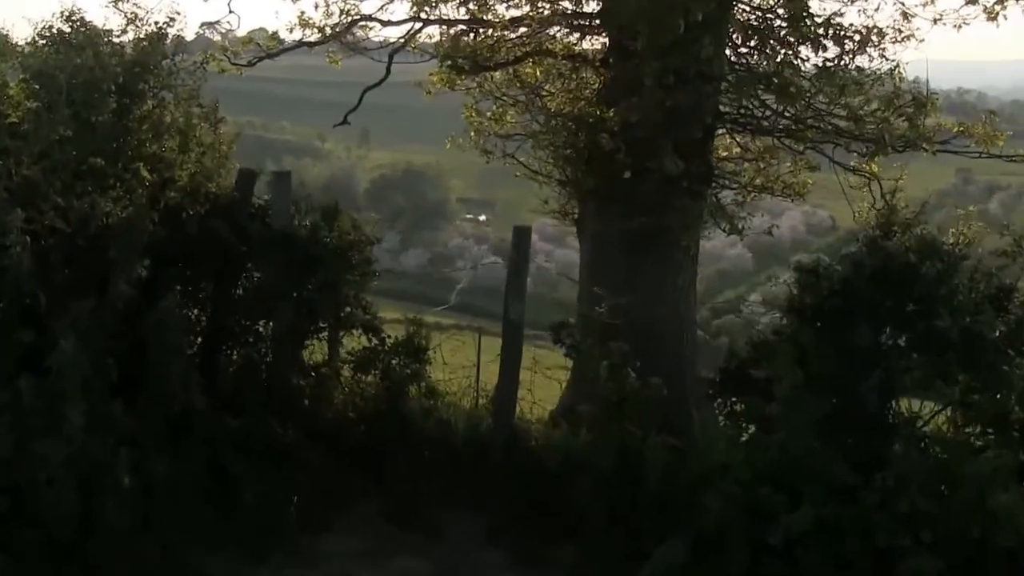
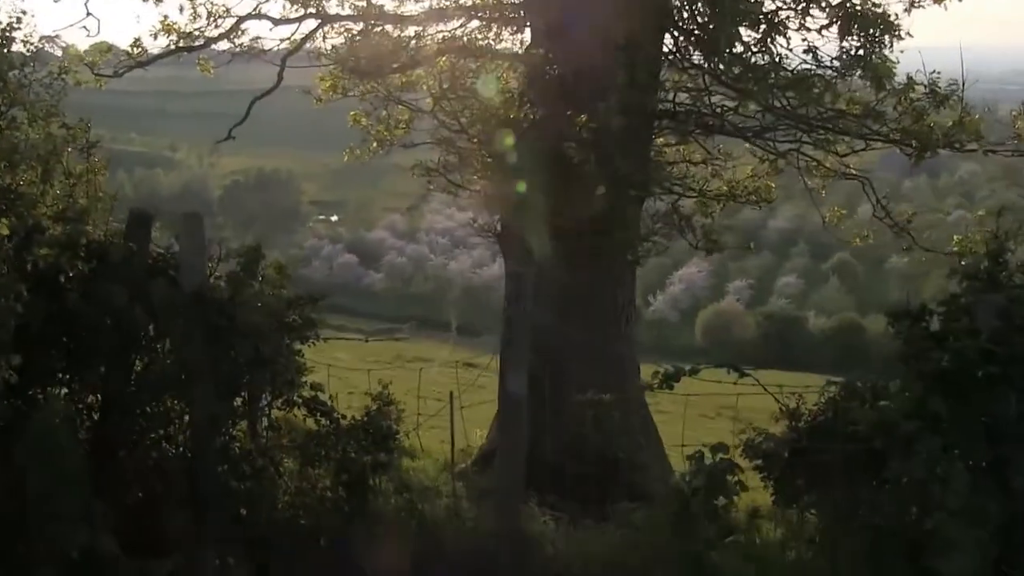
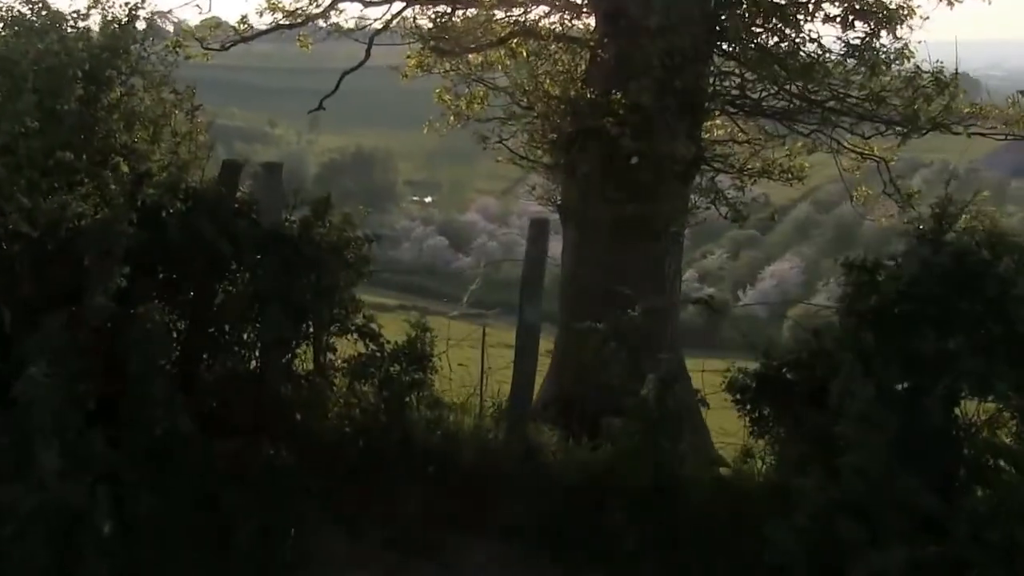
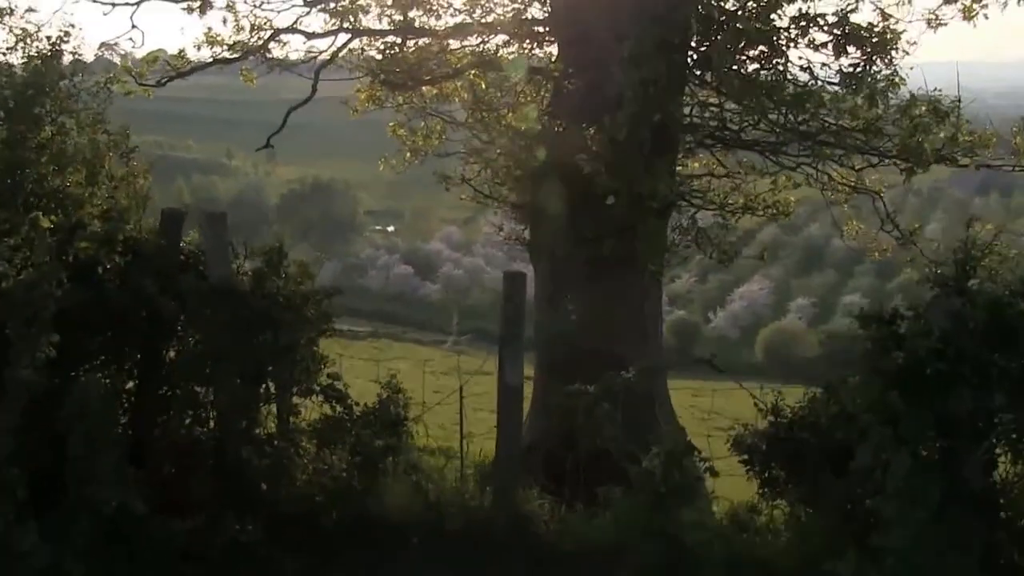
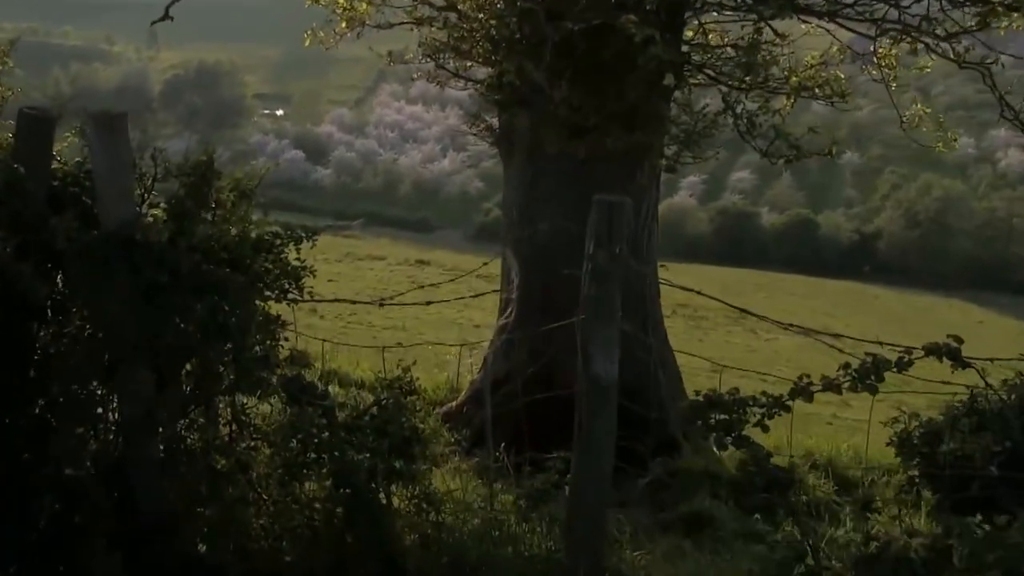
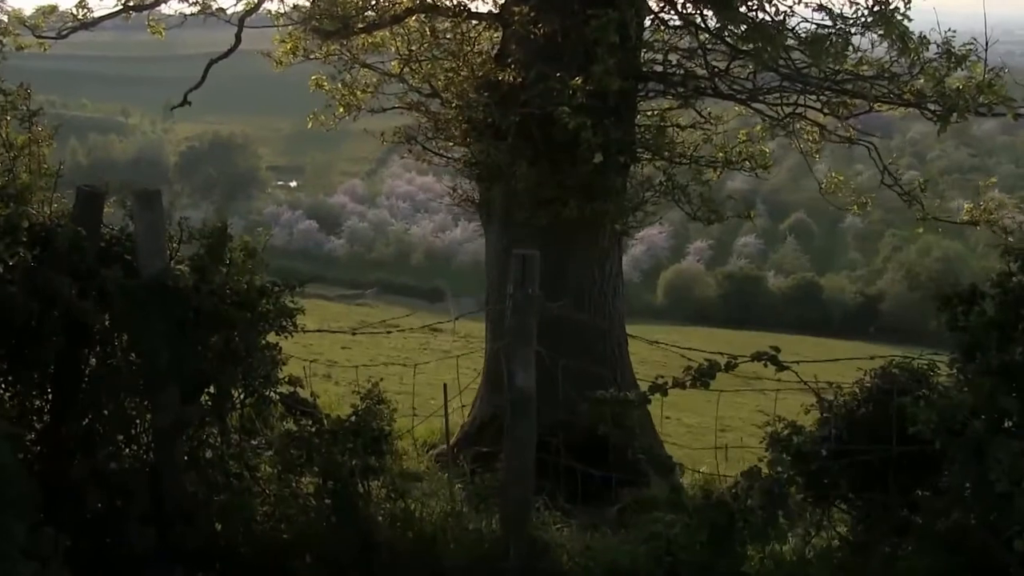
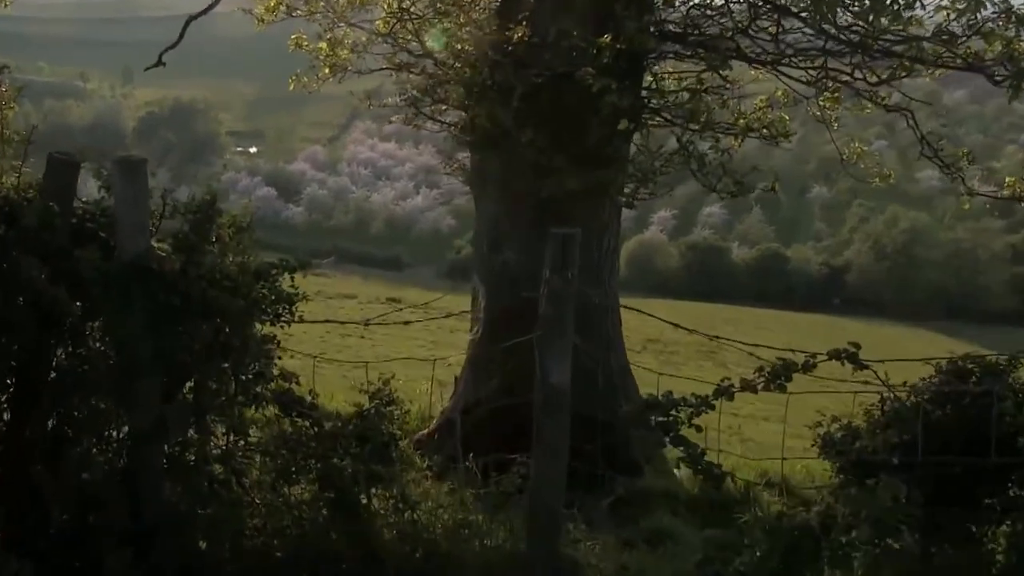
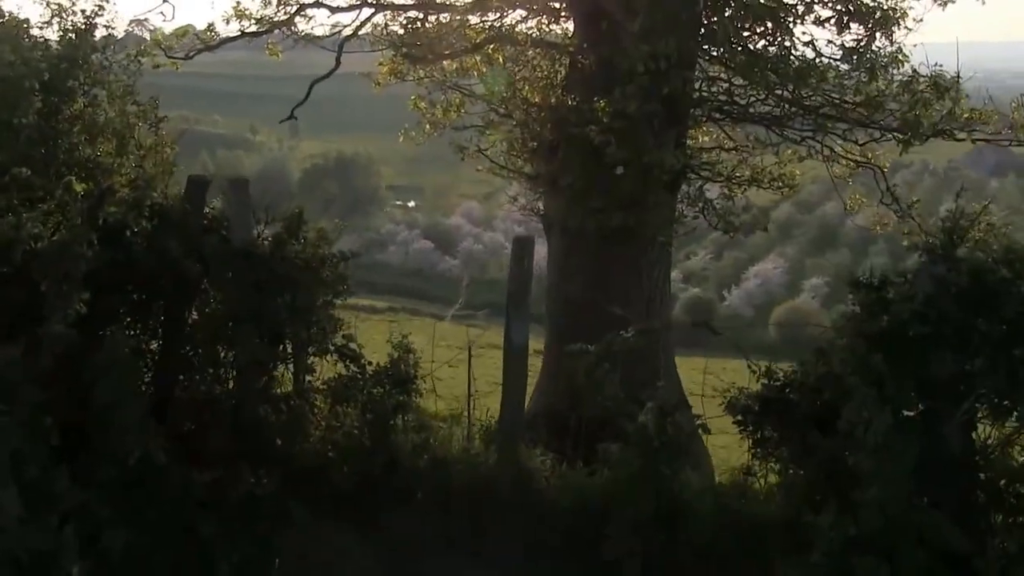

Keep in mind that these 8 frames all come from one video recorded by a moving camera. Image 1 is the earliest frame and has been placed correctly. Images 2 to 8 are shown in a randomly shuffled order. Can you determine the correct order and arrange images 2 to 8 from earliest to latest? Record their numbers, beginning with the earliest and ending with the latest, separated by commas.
3, 8, 4, 2, 6, 7, 5
